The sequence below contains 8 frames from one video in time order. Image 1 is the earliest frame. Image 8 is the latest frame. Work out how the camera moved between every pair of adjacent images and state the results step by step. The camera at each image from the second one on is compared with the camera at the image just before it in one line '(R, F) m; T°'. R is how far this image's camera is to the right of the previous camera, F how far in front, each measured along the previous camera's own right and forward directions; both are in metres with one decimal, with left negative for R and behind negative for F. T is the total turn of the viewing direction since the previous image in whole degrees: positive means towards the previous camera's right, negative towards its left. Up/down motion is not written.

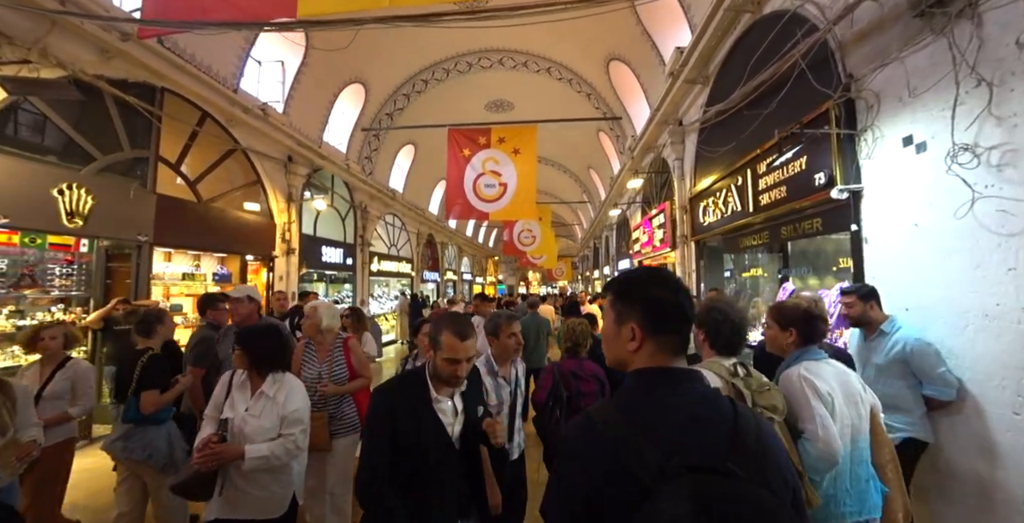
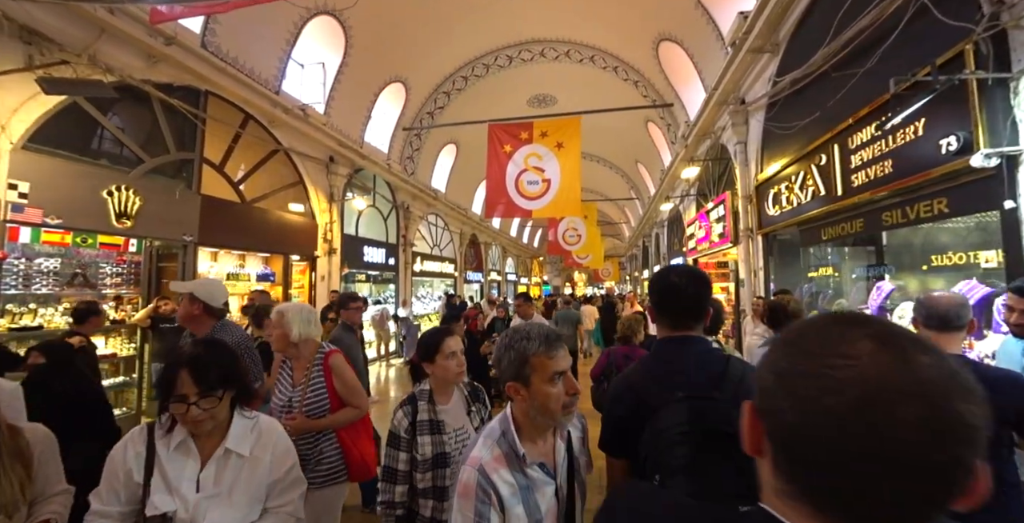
(0.0, +0.4) m; -6°
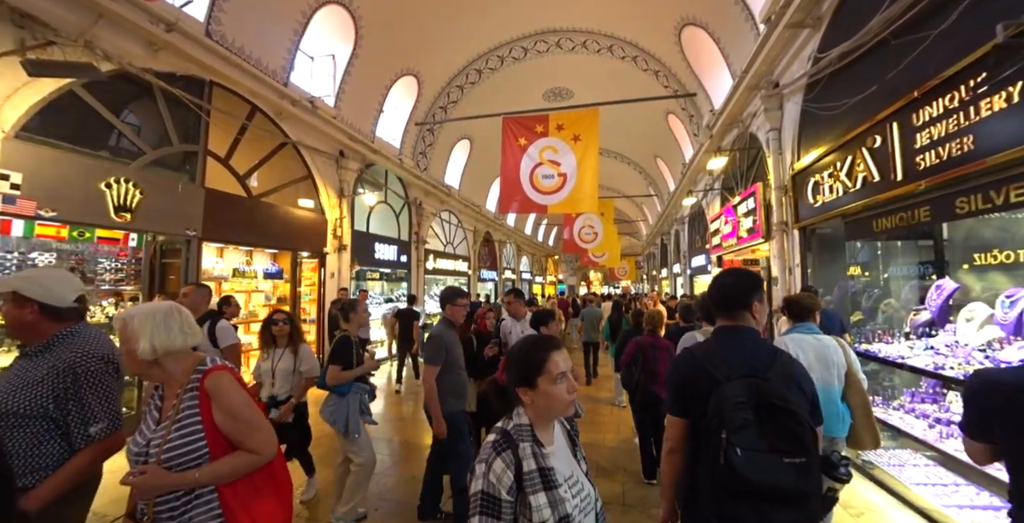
(0.0, +0.3) m; -2°
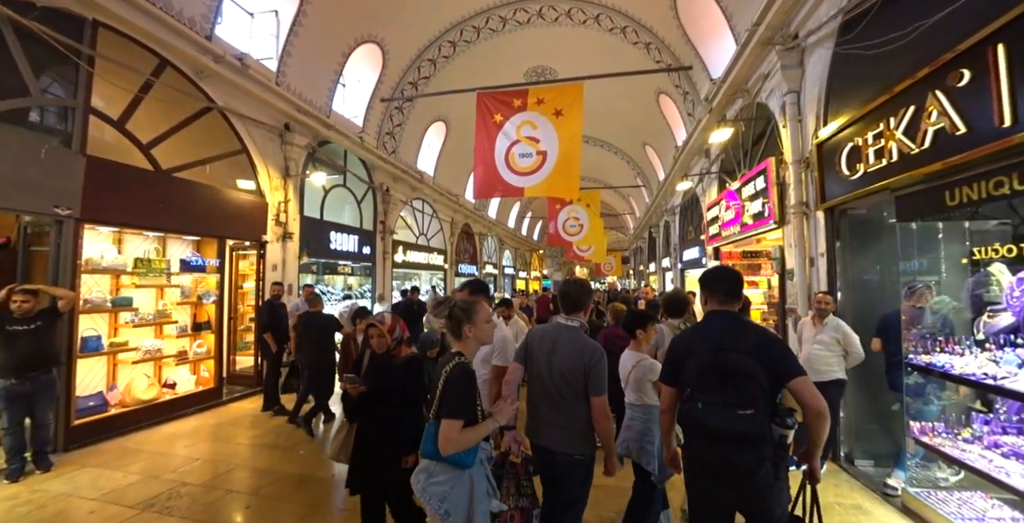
(+0.2, +1.0) m; +2°
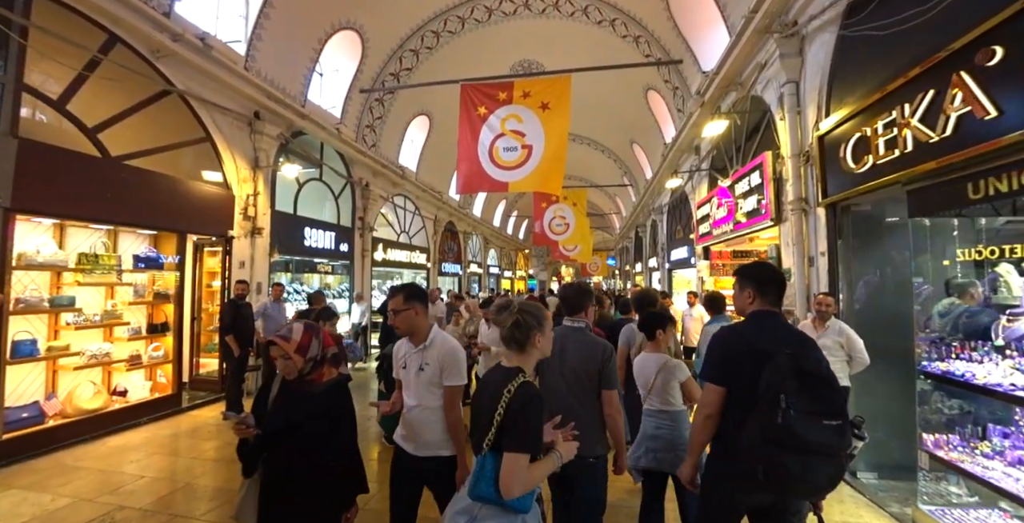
(0.0, +0.3) m; +2°
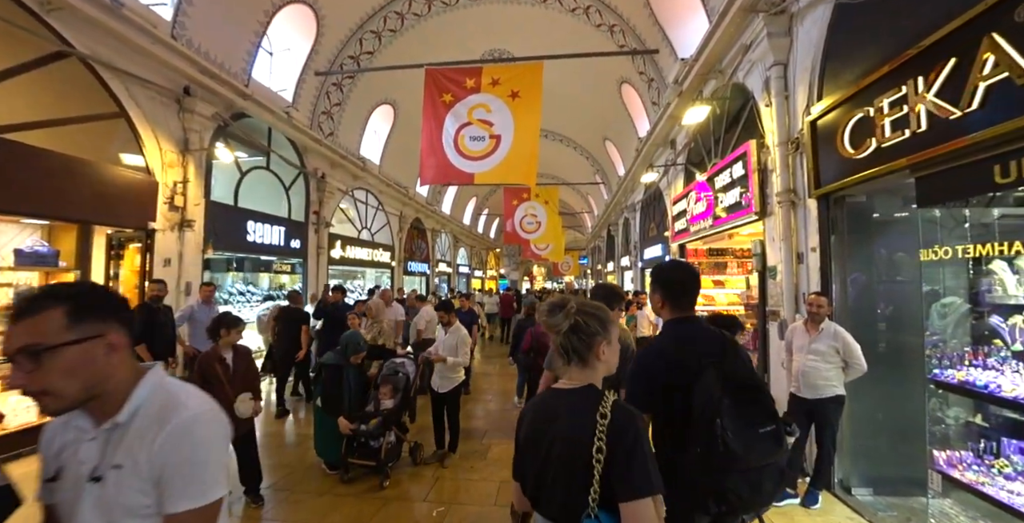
(+0.1, +0.5) m; +4°
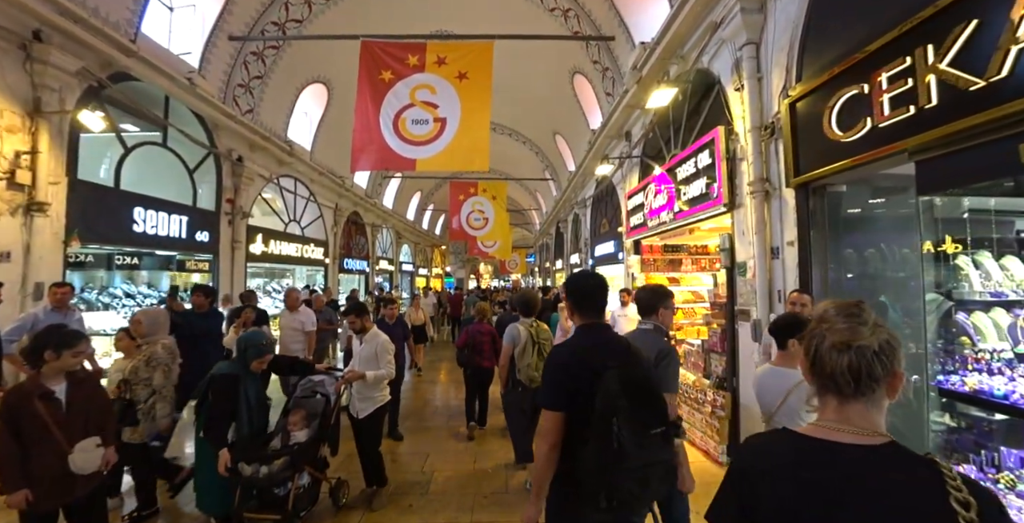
(0.0, +0.6) m; +7°
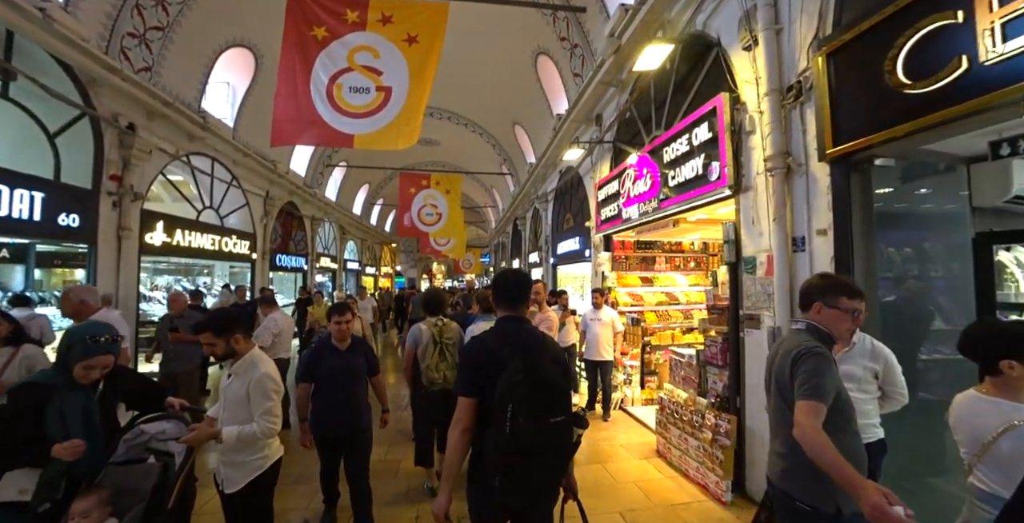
(0.0, +0.9) m; +6°
